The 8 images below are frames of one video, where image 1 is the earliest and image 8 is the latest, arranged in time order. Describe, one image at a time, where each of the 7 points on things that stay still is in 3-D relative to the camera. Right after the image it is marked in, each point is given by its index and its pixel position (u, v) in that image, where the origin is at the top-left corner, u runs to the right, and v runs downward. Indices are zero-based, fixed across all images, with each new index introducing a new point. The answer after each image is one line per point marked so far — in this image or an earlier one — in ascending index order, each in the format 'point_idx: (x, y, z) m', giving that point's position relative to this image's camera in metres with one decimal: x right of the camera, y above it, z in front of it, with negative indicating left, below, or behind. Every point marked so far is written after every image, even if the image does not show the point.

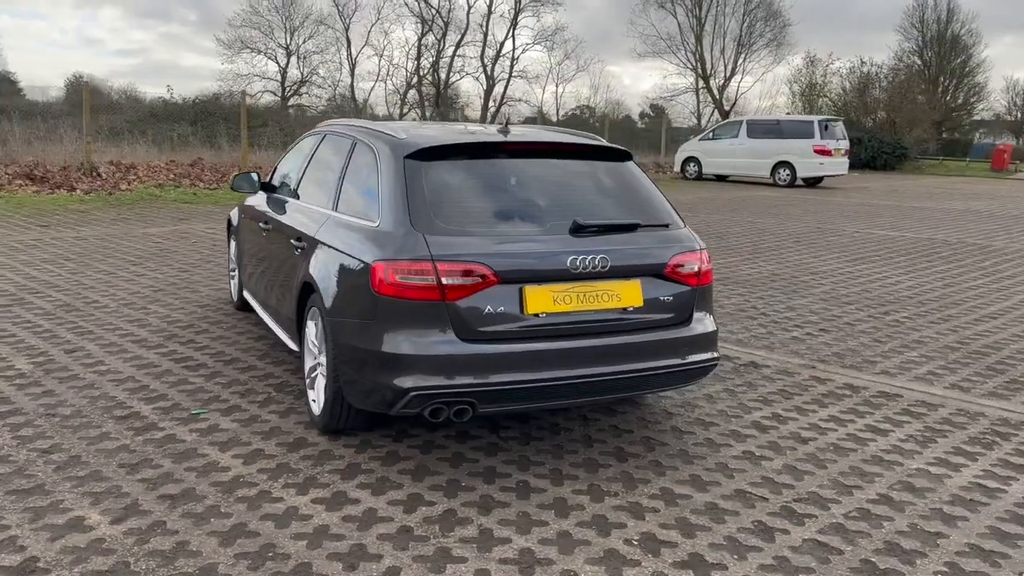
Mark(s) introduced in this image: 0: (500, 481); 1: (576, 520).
0: (-0.1, -0.8, +3.8) m
1: (+0.2, -0.9, +3.4) m
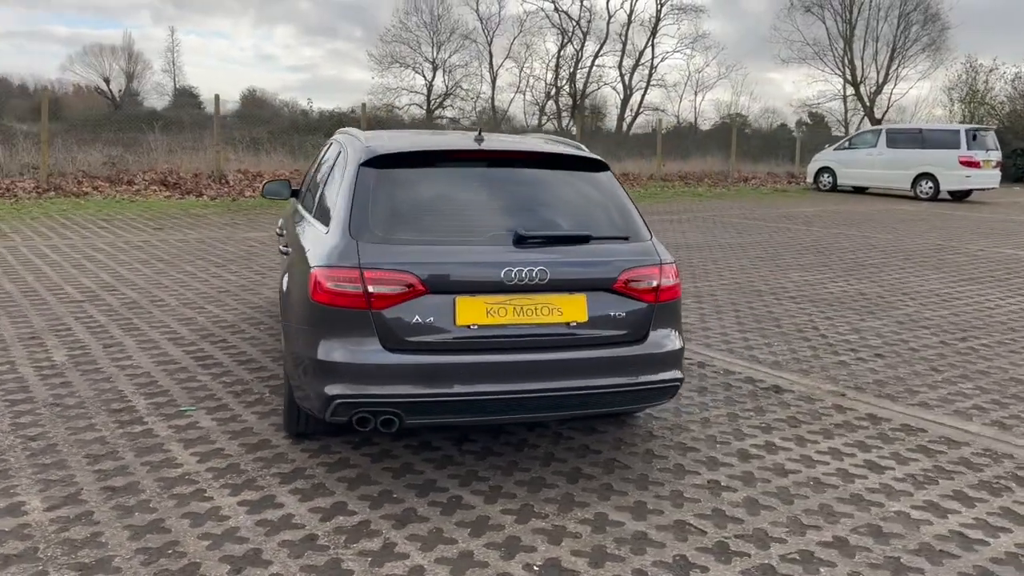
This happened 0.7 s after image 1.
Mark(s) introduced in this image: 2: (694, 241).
0: (-0.3, -0.9, +3.7) m
1: (-0.1, -0.9, +3.3) m
2: (+2.8, +0.7, +13.5) m
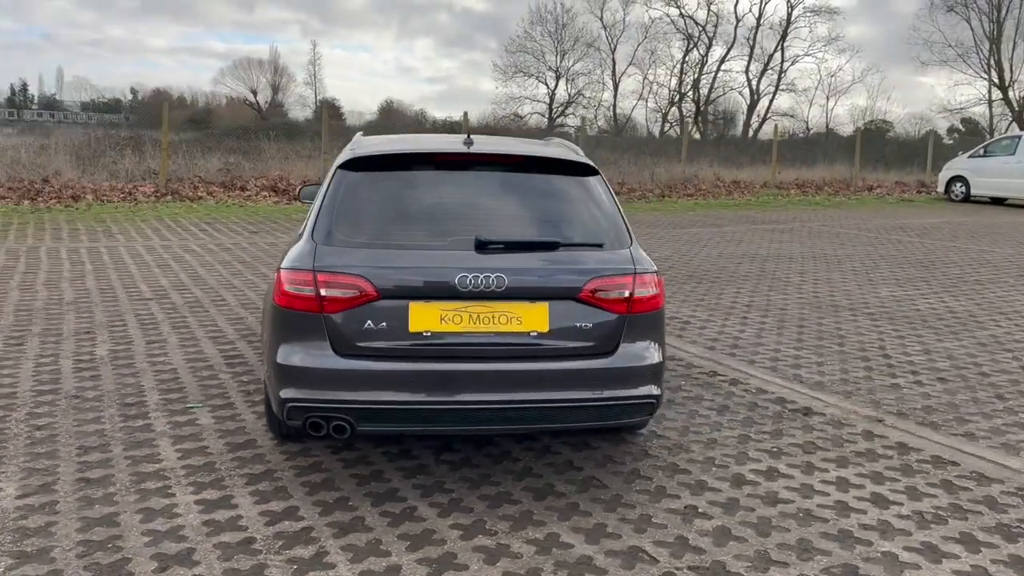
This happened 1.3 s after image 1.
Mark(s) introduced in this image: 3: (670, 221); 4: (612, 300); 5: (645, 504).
0: (-0.5, -0.9, +3.6) m
1: (-0.3, -1.0, +3.2) m
2: (+4.0, +0.5, +12.9) m
3: (+3.2, +1.4, +17.8) m
4: (+0.4, 0.0, +3.6) m
5: (+0.5, -0.9, +3.7) m
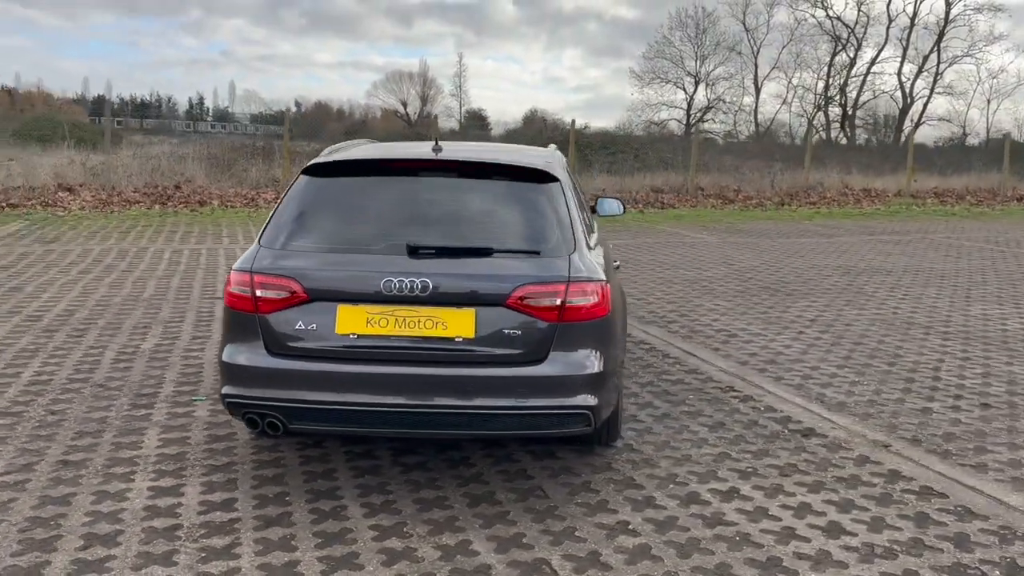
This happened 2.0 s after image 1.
0: (-0.8, -0.9, +3.7) m
1: (-0.7, -1.0, +3.3) m
2: (+5.2, +0.3, +12.1) m
3: (+5.2, +1.1, +17.1) m
4: (+0.1, -0.1, +3.6) m
5: (+0.3, -0.9, +3.6) m
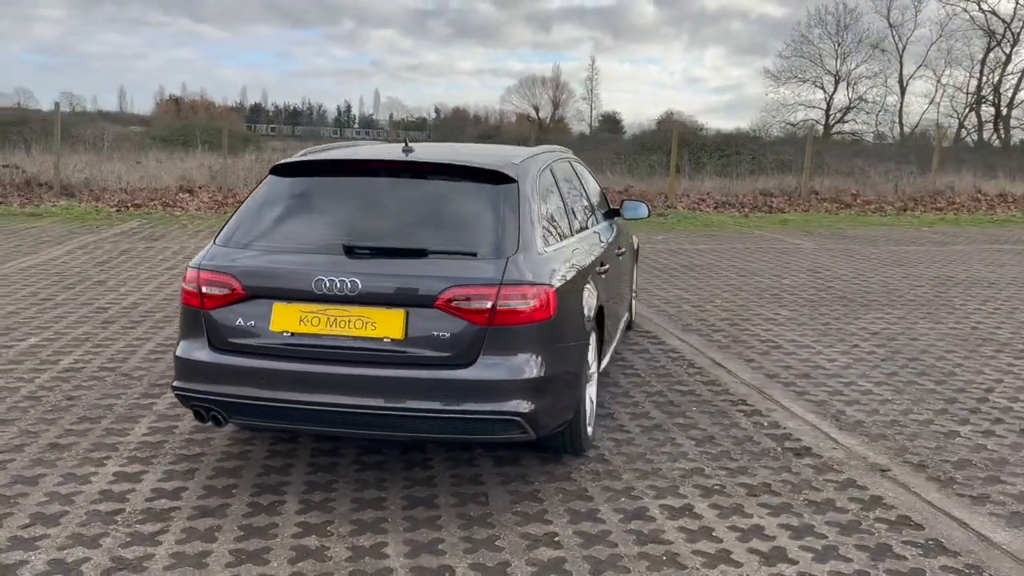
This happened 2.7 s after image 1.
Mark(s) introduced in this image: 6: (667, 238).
0: (-1.1, -0.9, +3.8) m
1: (-1.0, -1.0, +3.3) m
2: (+6.2, +0.2, +11.2) m
3: (+6.9, +0.9, +16.2) m
4: (-0.2, -0.1, +3.5) m
5: (0.0, -0.9, +3.5) m
6: (+2.6, +0.9, +15.2) m
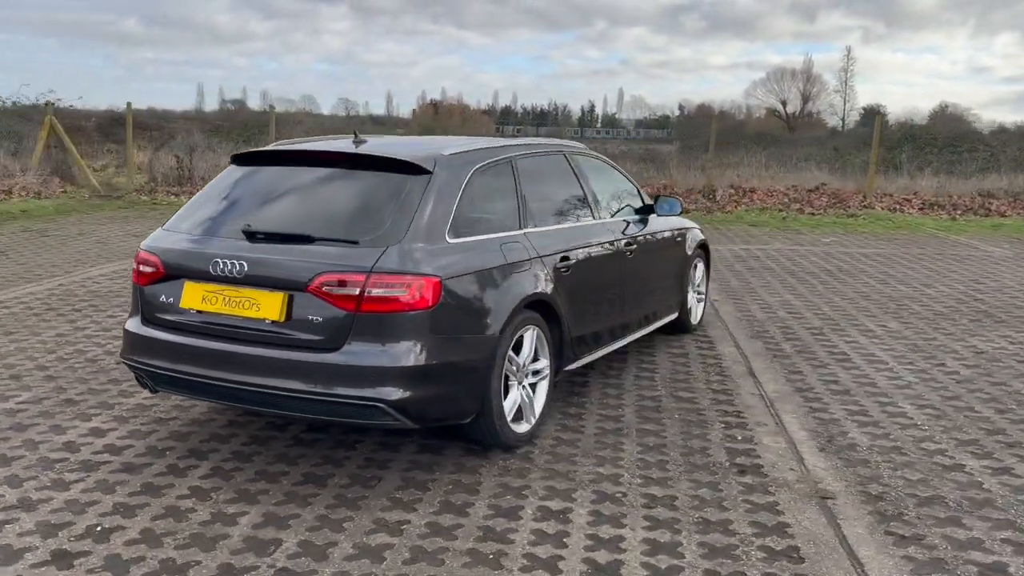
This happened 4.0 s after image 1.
0: (-1.5, -0.8, +4.1) m
1: (-1.6, -0.9, +3.7) m
2: (+7.5, -0.1, +9.3) m
3: (+9.6, +0.7, +13.9) m
4: (-0.7, 0.0, +3.6) m
5: (-0.6, -0.9, +3.6) m
6: (+5.2, +0.8, +14.1) m
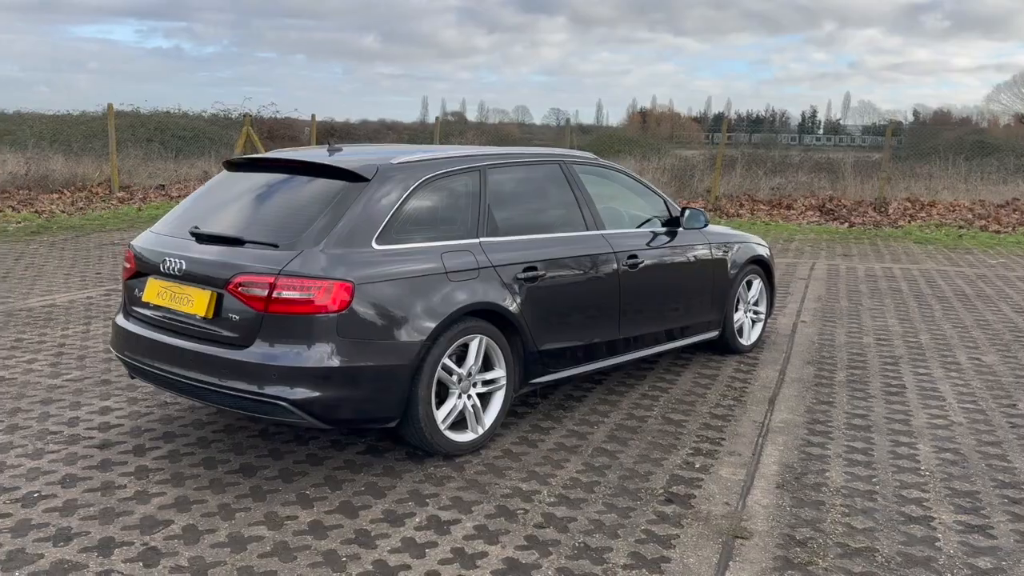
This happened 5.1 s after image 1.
0: (-1.8, -0.8, +4.5) m
1: (-2.0, -0.8, +4.1) m
2: (+8.2, -0.5, +7.5) m
3: (+11.3, +0.1, +11.4) m
4: (-1.1, 0.0, +3.8) m
5: (-1.0, -0.9, +3.8) m
6: (+7.1, +0.4, +12.6) m
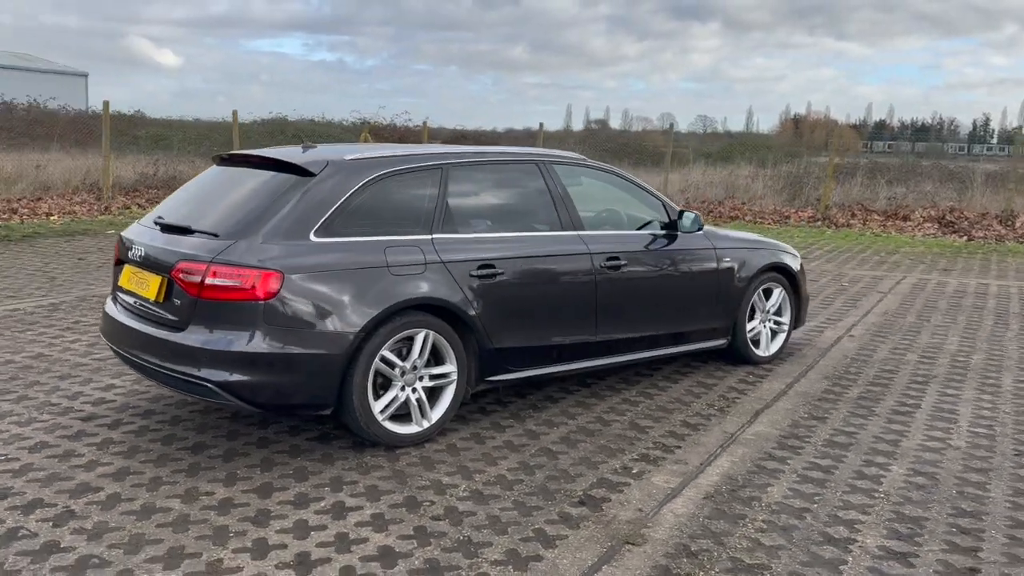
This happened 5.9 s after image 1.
0: (-2.0, -0.7, +4.8) m
1: (-2.3, -0.8, +4.4) m
2: (+8.3, -0.7, +6.2) m
3: (+12.0, -0.3, +9.6) m
4: (-1.4, 0.0, +4.0) m
5: (-1.4, -0.9, +4.0) m
6: (+8.1, +0.1, +11.4) m
